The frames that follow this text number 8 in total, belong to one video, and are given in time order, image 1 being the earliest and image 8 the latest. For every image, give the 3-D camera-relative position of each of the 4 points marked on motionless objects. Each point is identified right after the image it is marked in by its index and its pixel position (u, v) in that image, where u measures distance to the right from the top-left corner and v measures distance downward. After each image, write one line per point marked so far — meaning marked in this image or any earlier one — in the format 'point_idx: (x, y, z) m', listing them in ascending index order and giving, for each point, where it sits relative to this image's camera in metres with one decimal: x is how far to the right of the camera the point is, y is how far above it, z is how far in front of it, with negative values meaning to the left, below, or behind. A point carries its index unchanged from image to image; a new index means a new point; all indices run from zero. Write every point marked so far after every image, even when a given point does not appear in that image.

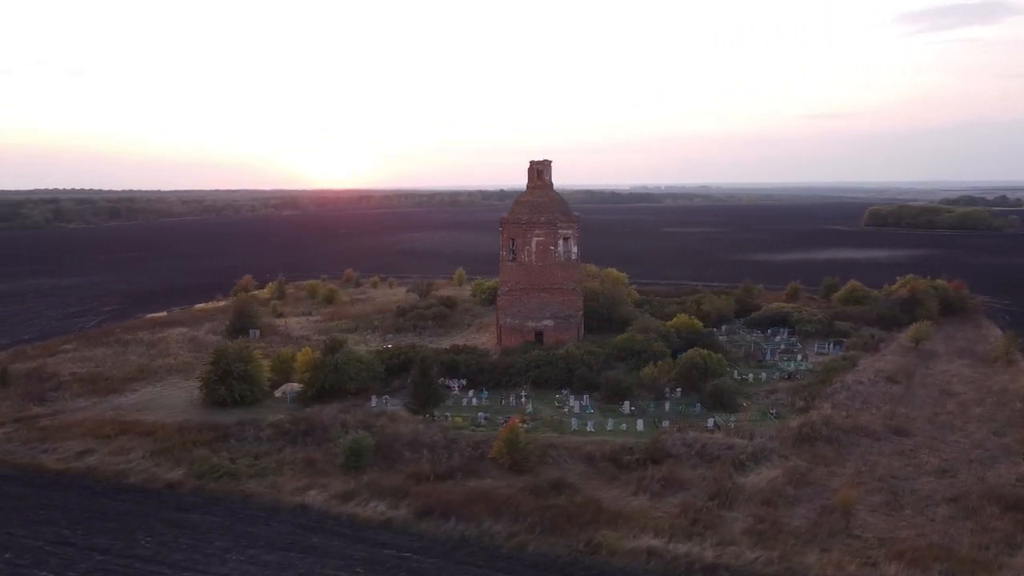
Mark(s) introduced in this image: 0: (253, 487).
0: (-5.9, -4.5, +18.4) m
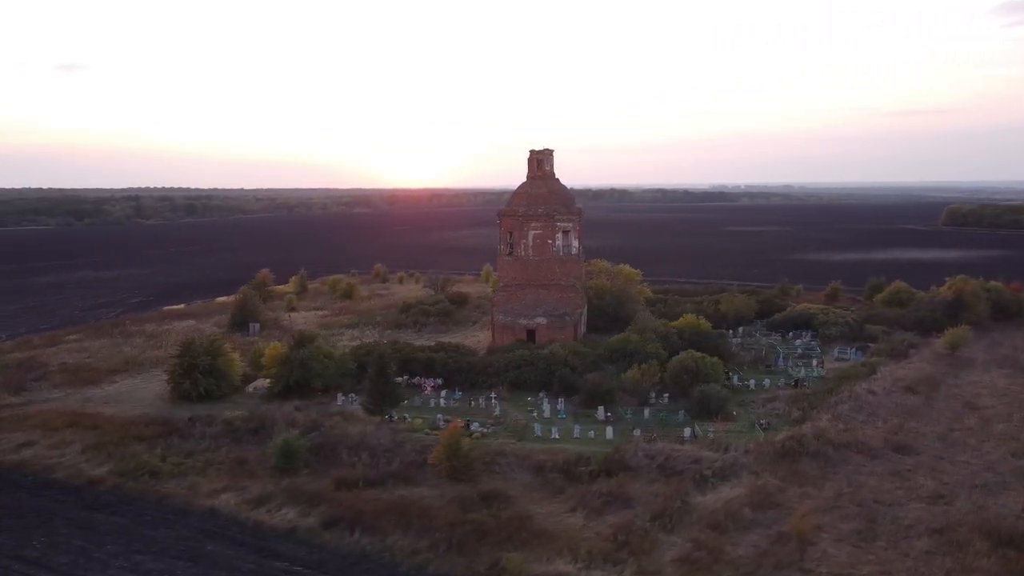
0: (-7.3, -4.3, +17.5) m
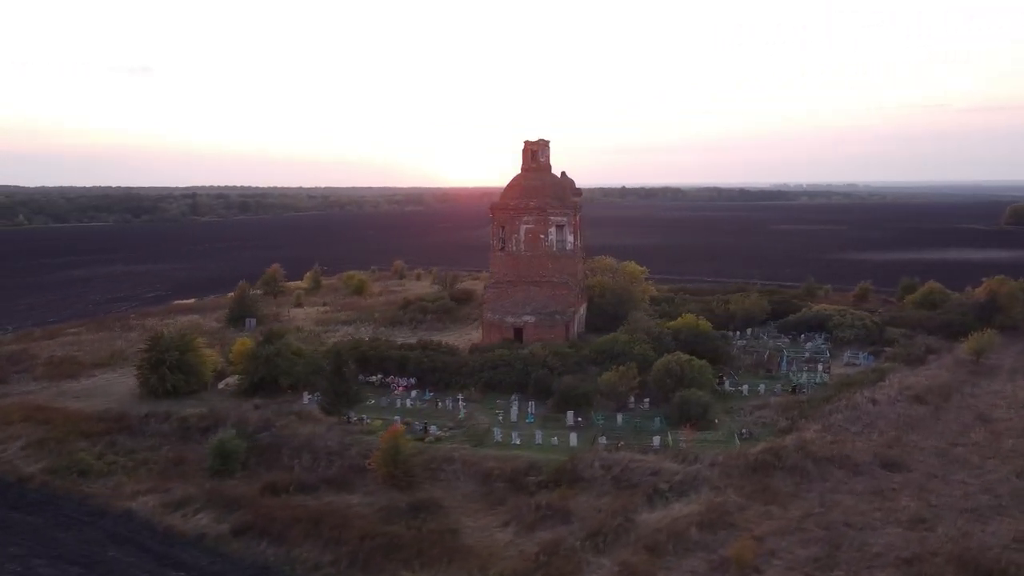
0: (-8.6, -4.1, +16.8) m
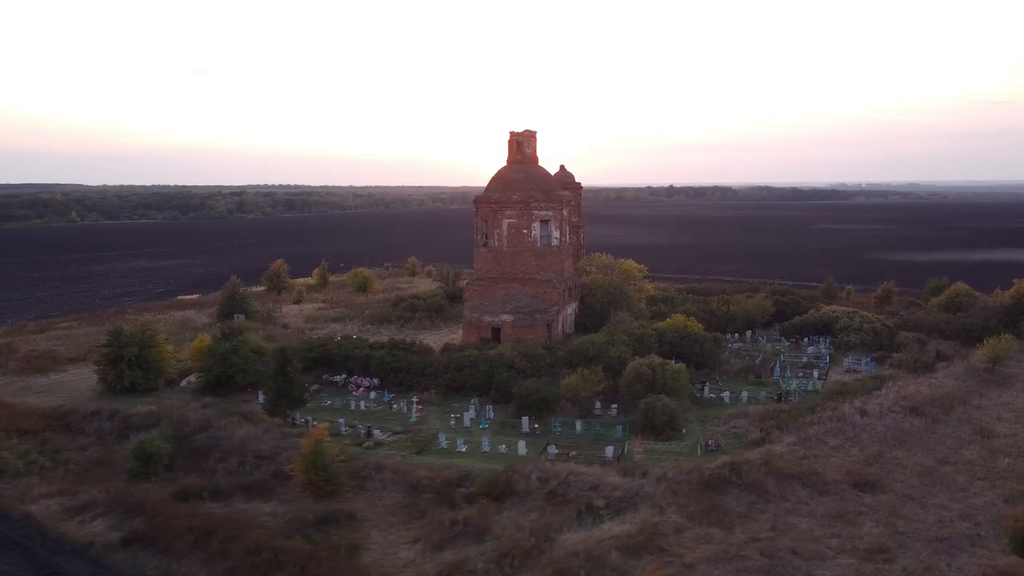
0: (-10.0, -4.0, +16.1) m
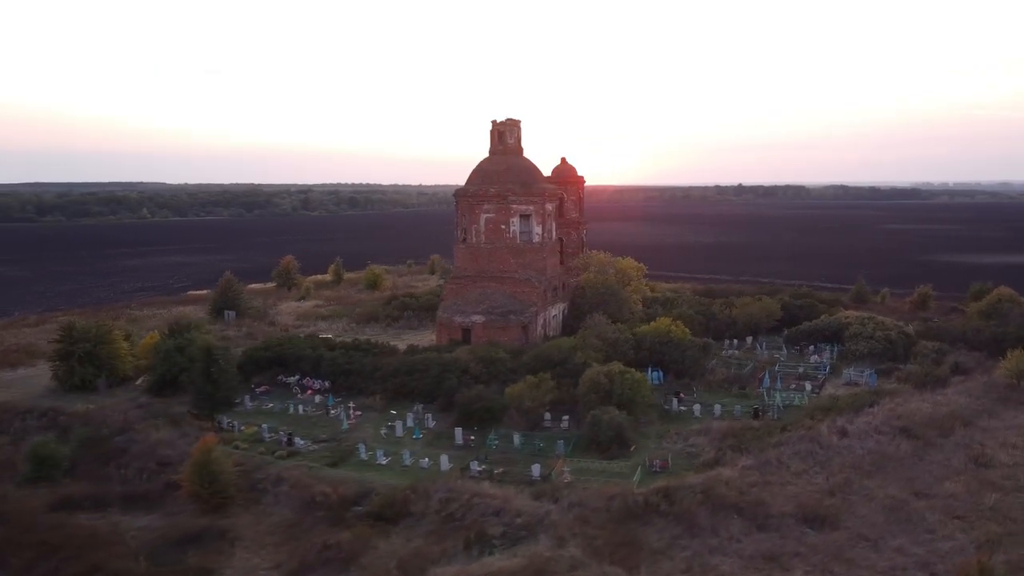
0: (-11.7, -3.8, +15.3) m
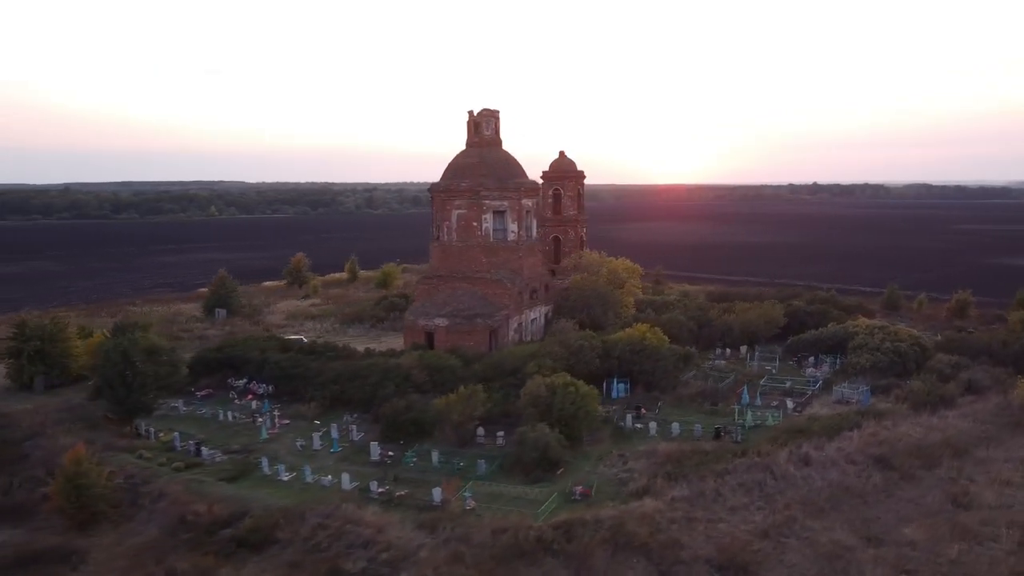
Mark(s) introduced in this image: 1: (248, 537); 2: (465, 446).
0: (-13.4, -3.7, +14.8) m
1: (-4.1, -3.9, +12.6) m
2: (-0.9, -3.2, +16.7) m
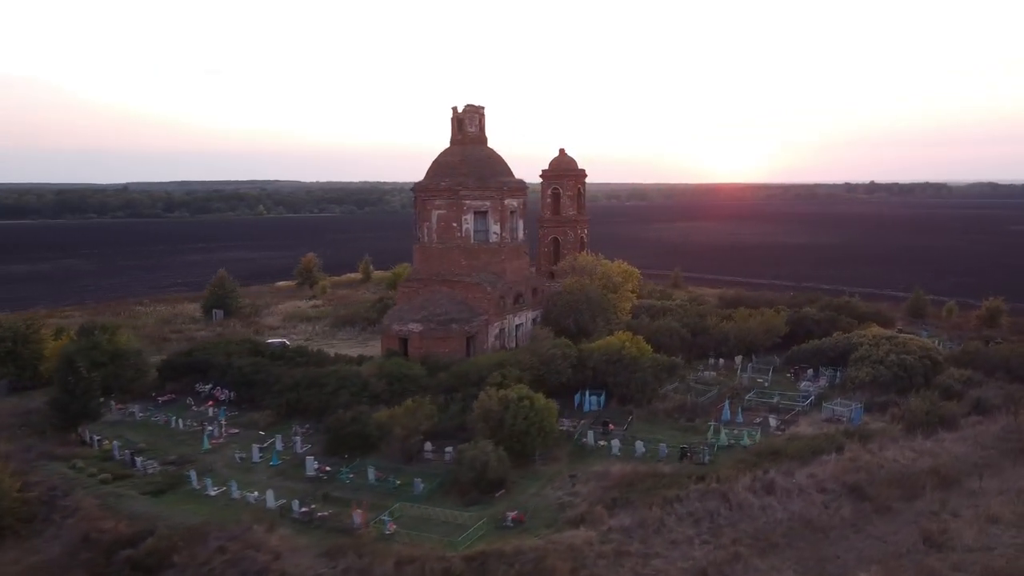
0: (-14.5, -3.8, +14.6) m
1: (-5.4, -4.0, +11.8) m
2: (-2.0, -3.4, +15.7) m
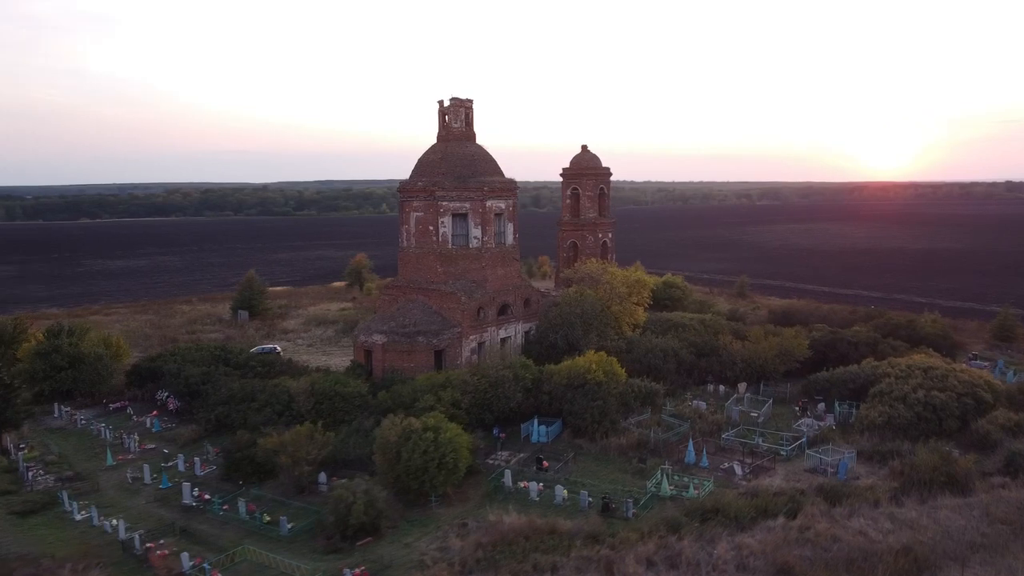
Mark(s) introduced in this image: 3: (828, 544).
0: (-16.3, -3.7, +15.2) m
1: (-7.7, -4.1, +10.9) m
2: (-3.7, -3.6, +14.1) m
3: (+4.5, -3.6, +11.6) m
